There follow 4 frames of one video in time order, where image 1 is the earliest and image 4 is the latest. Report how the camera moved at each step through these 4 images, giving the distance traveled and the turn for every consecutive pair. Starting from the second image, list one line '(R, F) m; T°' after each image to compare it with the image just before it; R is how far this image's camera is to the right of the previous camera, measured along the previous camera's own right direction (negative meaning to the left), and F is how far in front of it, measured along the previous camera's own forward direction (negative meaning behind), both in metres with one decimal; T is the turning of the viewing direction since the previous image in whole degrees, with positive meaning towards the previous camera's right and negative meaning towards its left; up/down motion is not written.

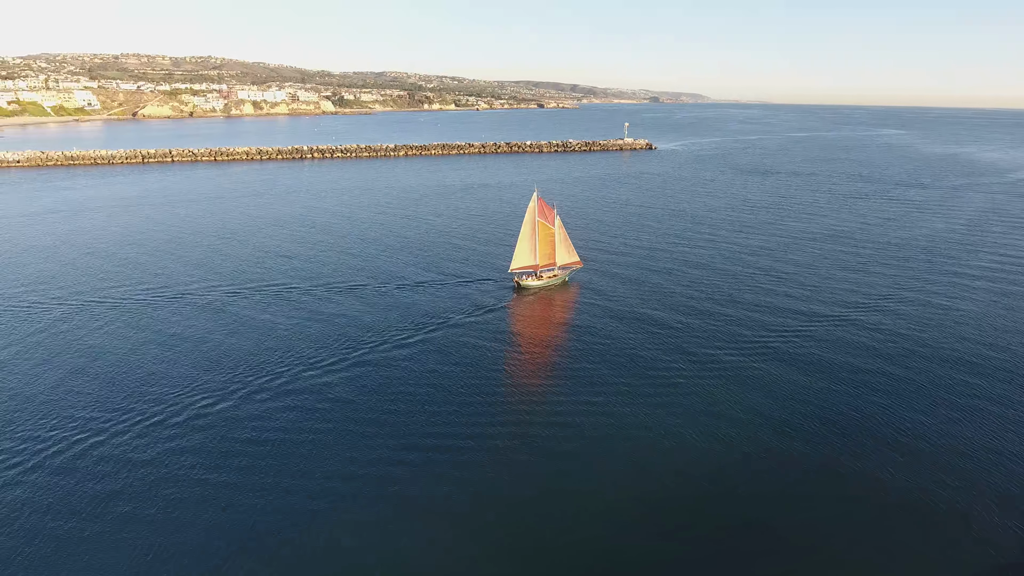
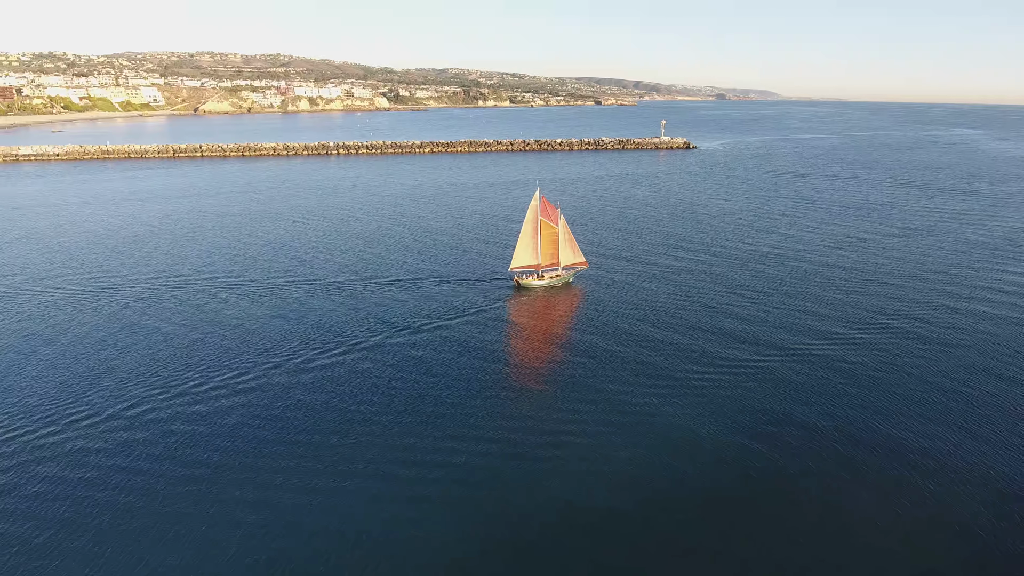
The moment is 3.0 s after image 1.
(+6.4, +2.8) m; -5°
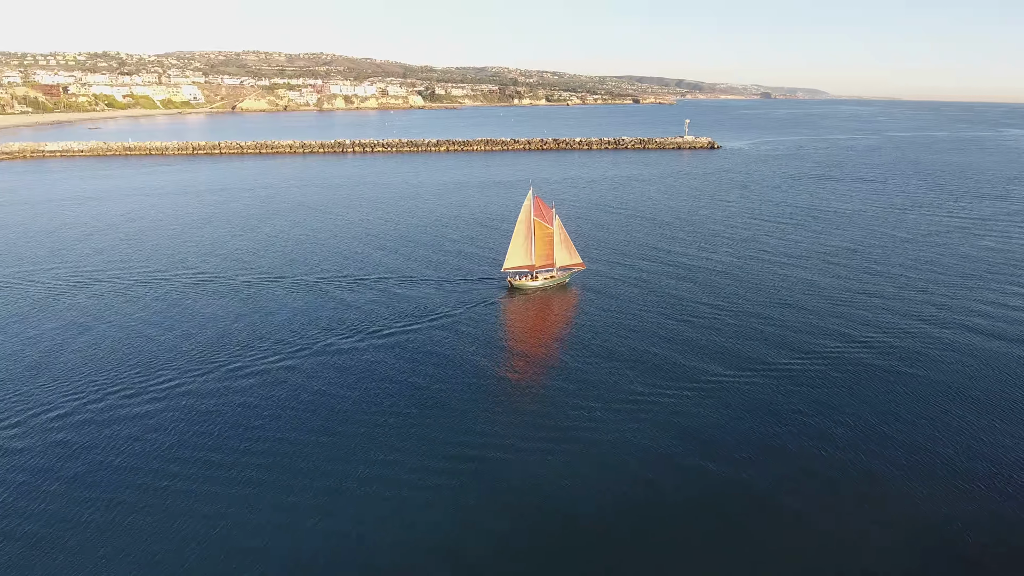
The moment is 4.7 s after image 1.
(+4.4, +1.6) m; -3°
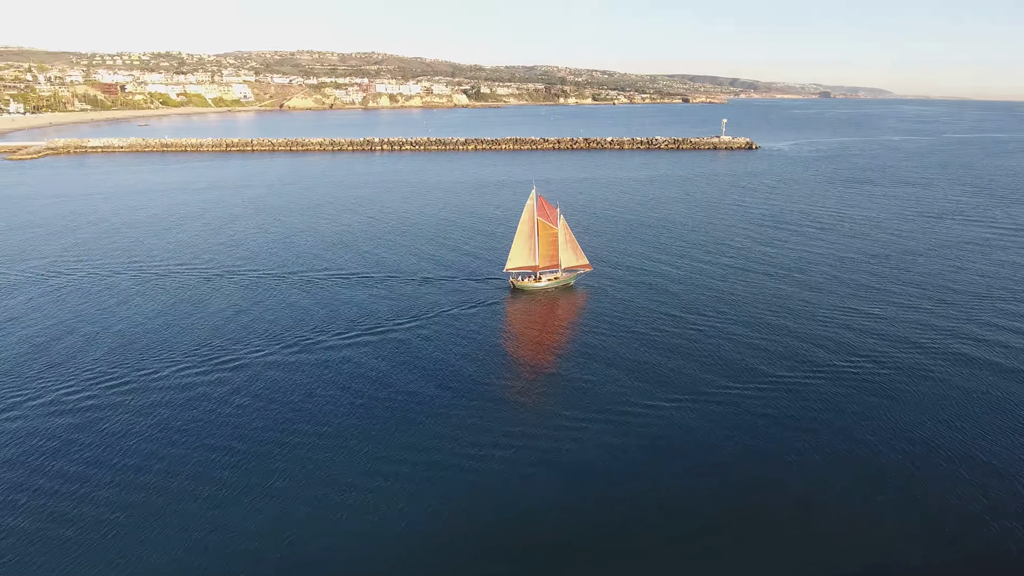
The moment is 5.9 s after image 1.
(+3.8, +1.5) m; -4°
